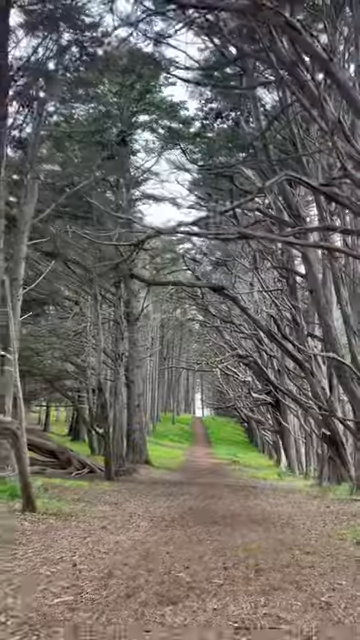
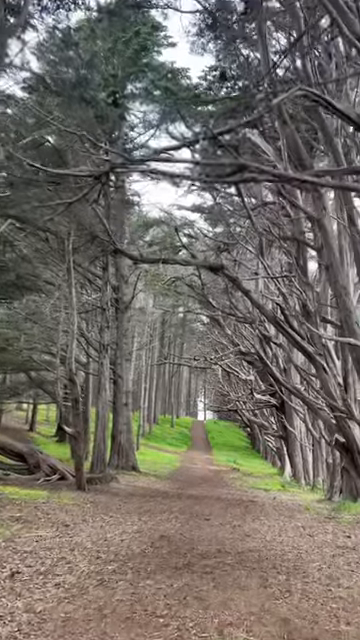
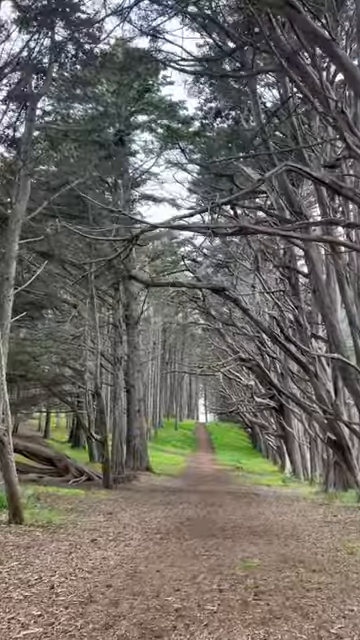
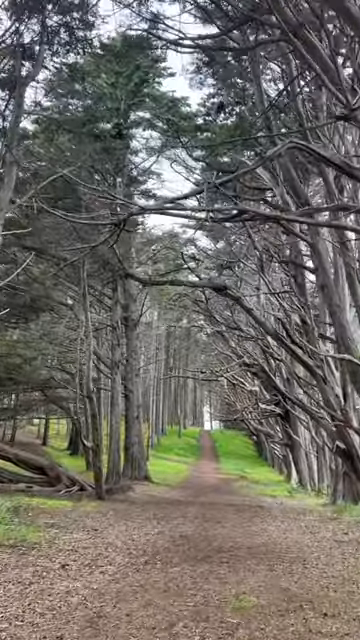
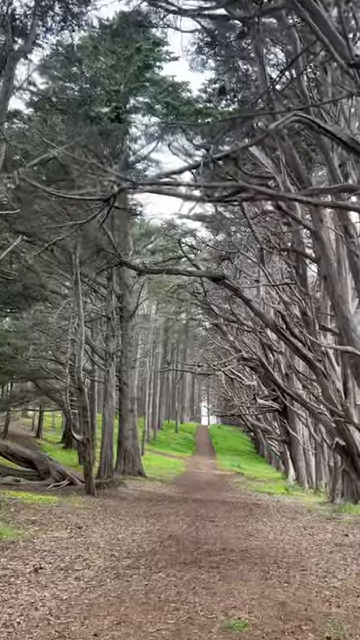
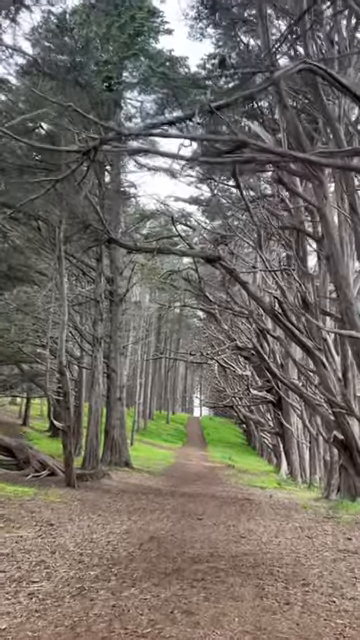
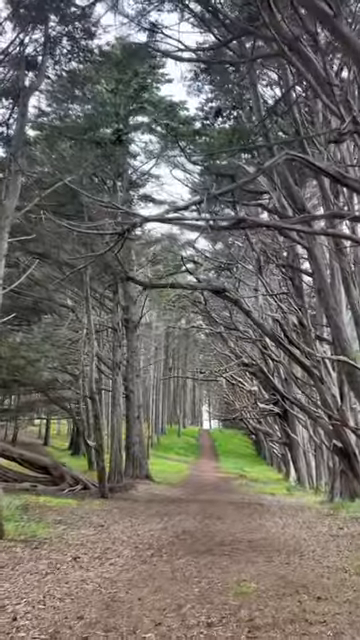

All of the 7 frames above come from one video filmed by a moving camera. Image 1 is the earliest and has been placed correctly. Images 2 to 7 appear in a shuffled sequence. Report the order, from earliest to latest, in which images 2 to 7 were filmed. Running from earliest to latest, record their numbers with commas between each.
3, 7, 4, 5, 2, 6
